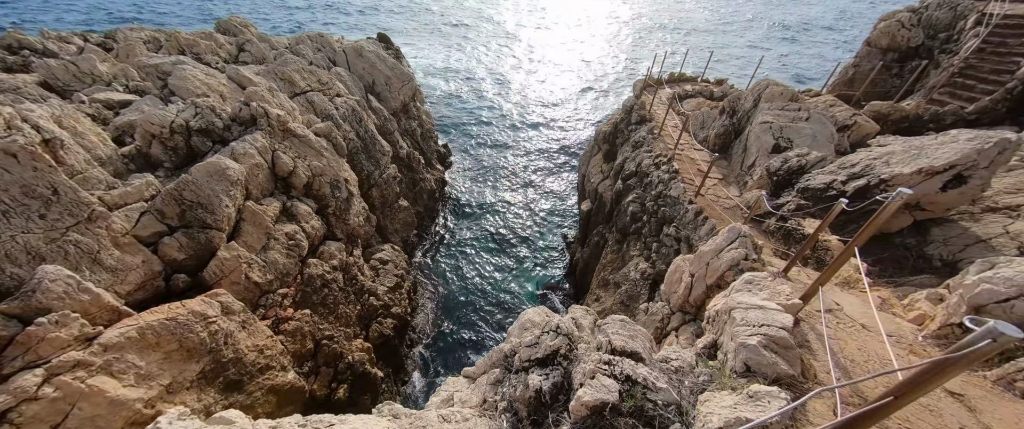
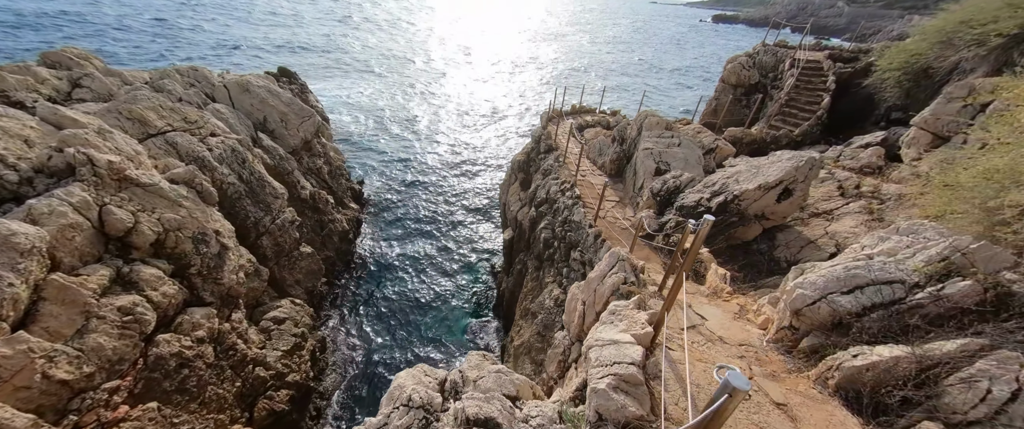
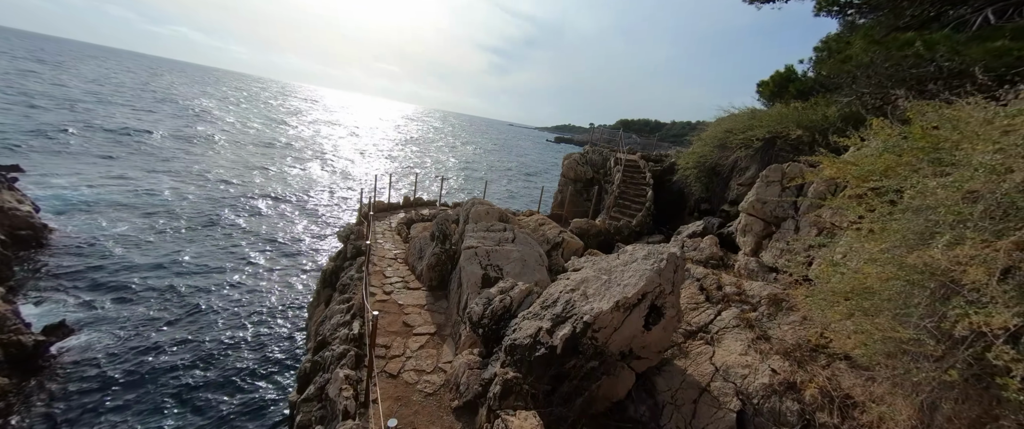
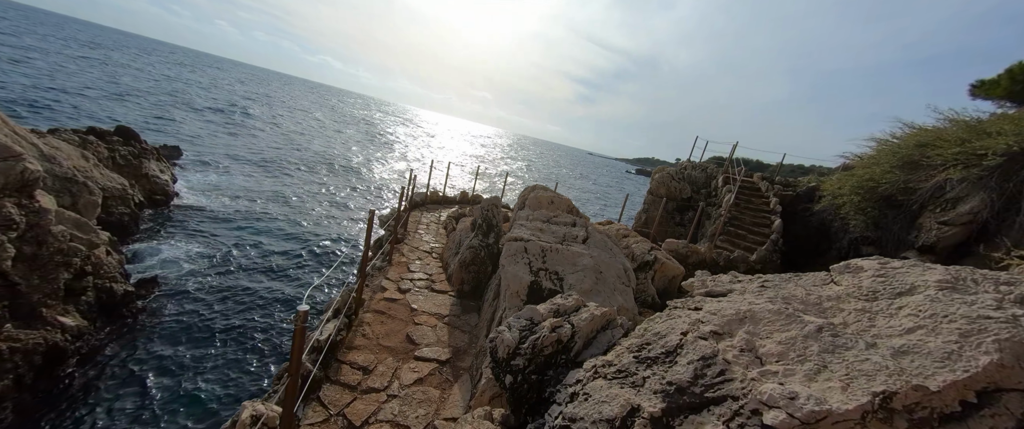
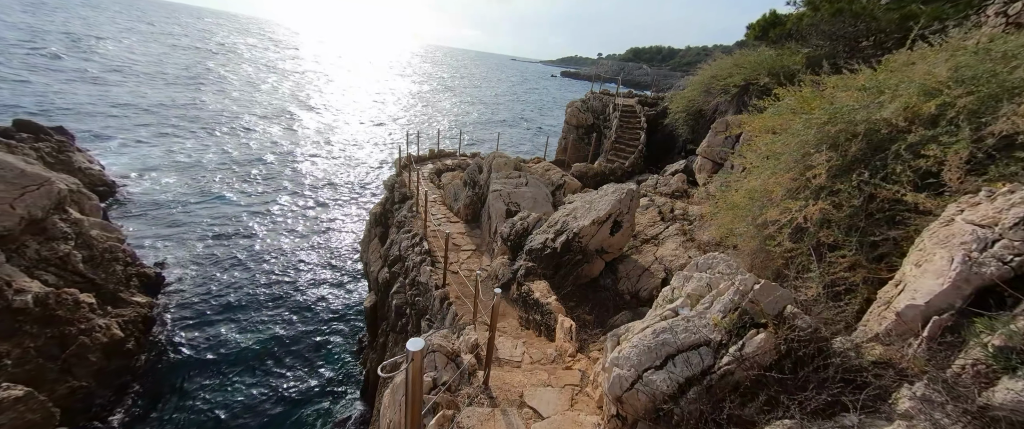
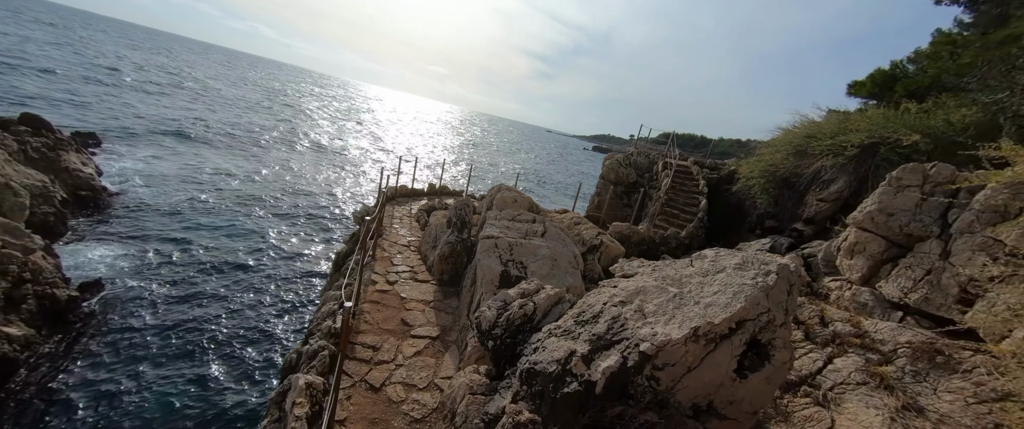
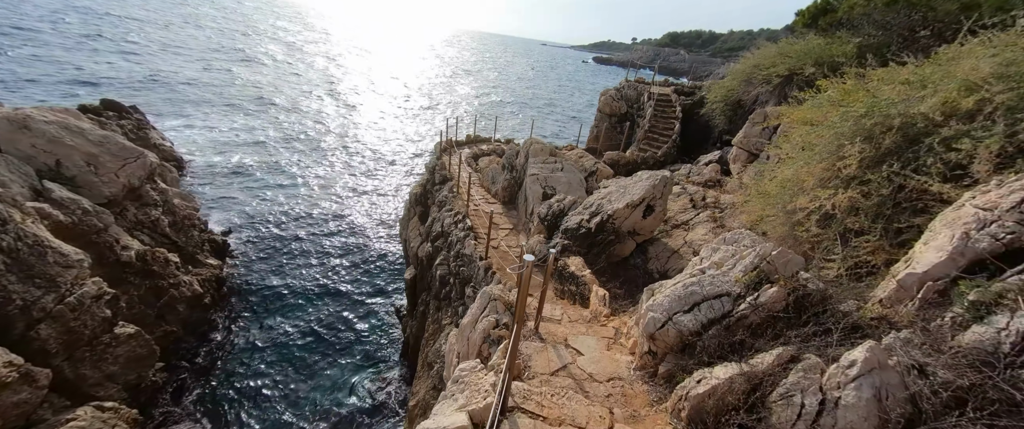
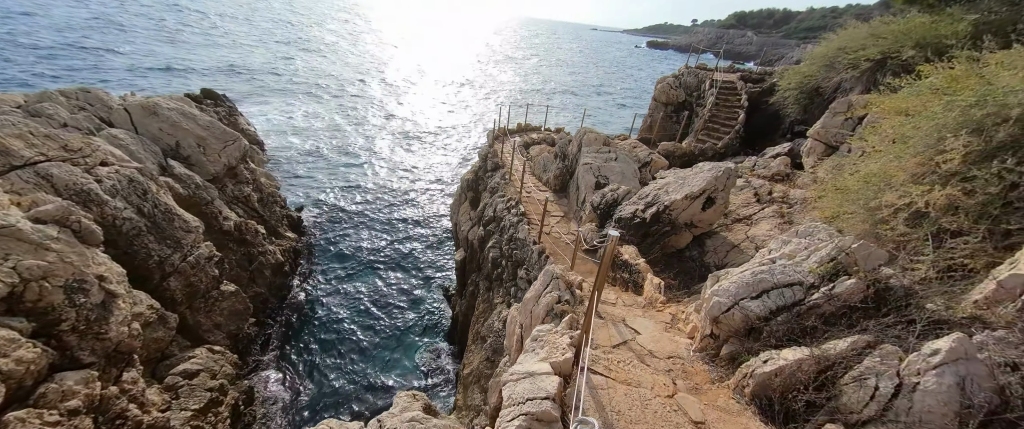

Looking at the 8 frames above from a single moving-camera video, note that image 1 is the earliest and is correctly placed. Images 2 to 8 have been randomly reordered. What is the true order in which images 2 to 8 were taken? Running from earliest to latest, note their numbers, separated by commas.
2, 8, 7, 5, 3, 6, 4
